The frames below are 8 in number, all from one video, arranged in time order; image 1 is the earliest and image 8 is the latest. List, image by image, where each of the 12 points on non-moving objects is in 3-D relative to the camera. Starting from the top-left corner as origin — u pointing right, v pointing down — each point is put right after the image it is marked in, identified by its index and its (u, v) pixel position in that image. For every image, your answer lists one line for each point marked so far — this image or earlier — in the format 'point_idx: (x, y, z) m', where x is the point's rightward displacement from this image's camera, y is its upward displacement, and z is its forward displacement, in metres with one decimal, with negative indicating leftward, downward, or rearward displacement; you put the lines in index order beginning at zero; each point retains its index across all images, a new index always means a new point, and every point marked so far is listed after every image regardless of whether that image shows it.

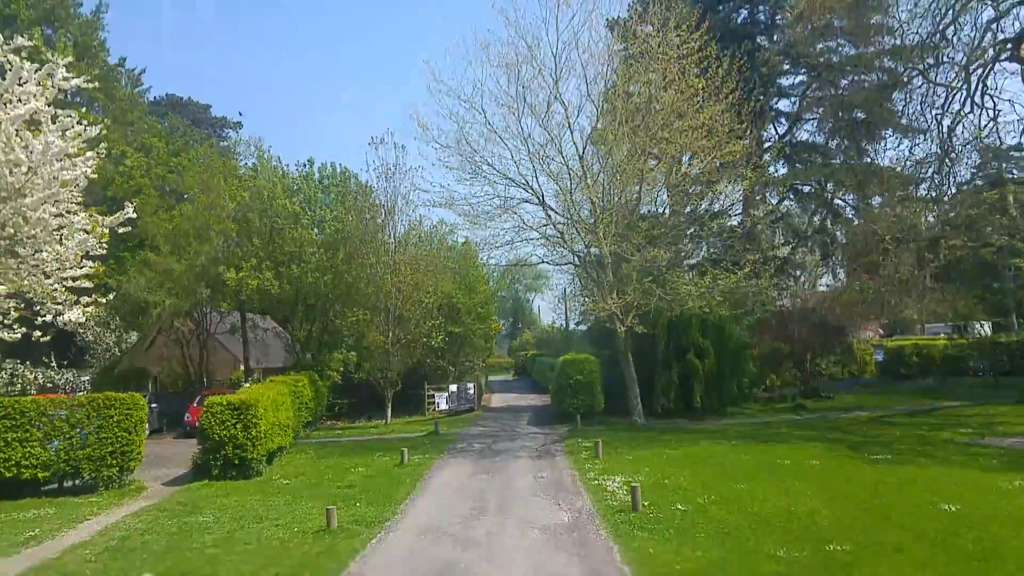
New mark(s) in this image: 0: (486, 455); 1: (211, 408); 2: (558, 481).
0: (-0.6, -3.9, +18.4) m
1: (-5.7, -2.4, +15.0) m
2: (+0.9, -3.6, +14.7) m
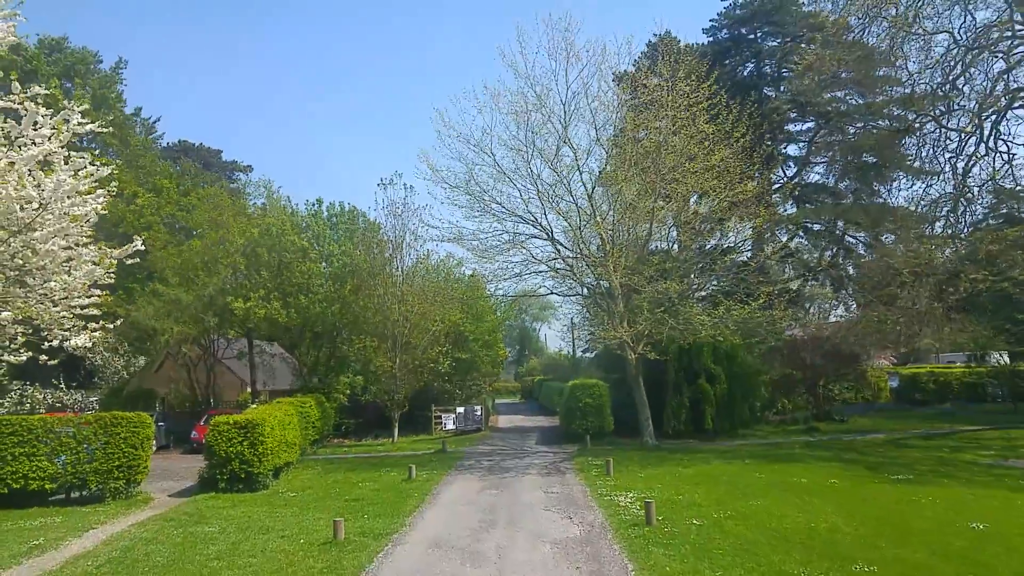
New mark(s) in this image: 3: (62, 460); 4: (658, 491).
0: (-0.4, -4.2, +18.2) m
1: (-5.5, -2.6, +14.9) m
2: (+1.0, -3.8, +14.5) m
3: (-7.7, -3.0, +13.8) m
4: (+2.6, -3.7, +14.1) m
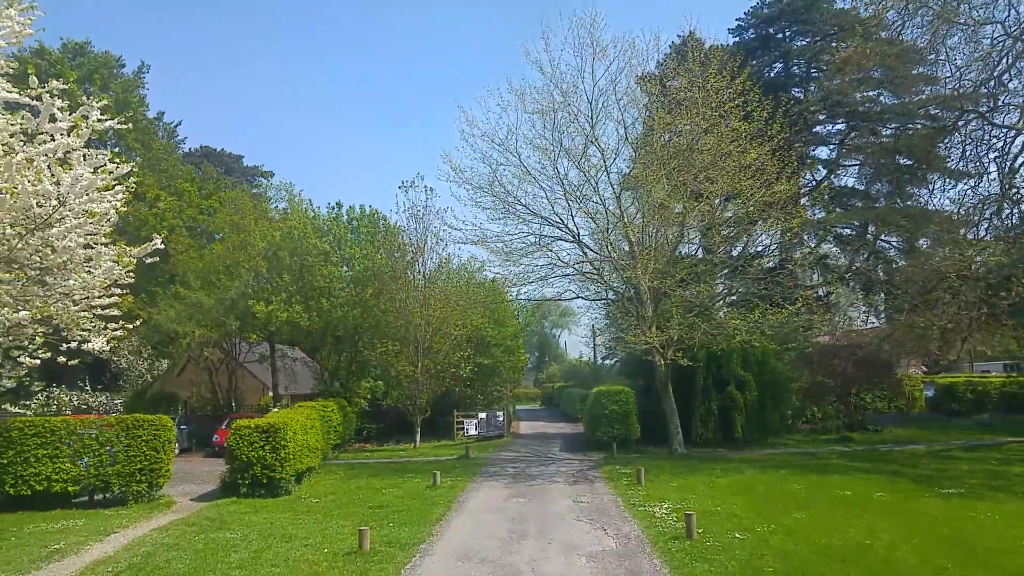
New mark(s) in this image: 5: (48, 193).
0: (+0.2, -4.3, +17.8) m
1: (-5.0, -2.6, +14.5) m
2: (+1.6, -3.8, +13.9) m
3: (-7.3, -2.9, +13.5) m
4: (+3.1, -3.7, +13.6) m
5: (-5.6, +1.1, +9.6) m
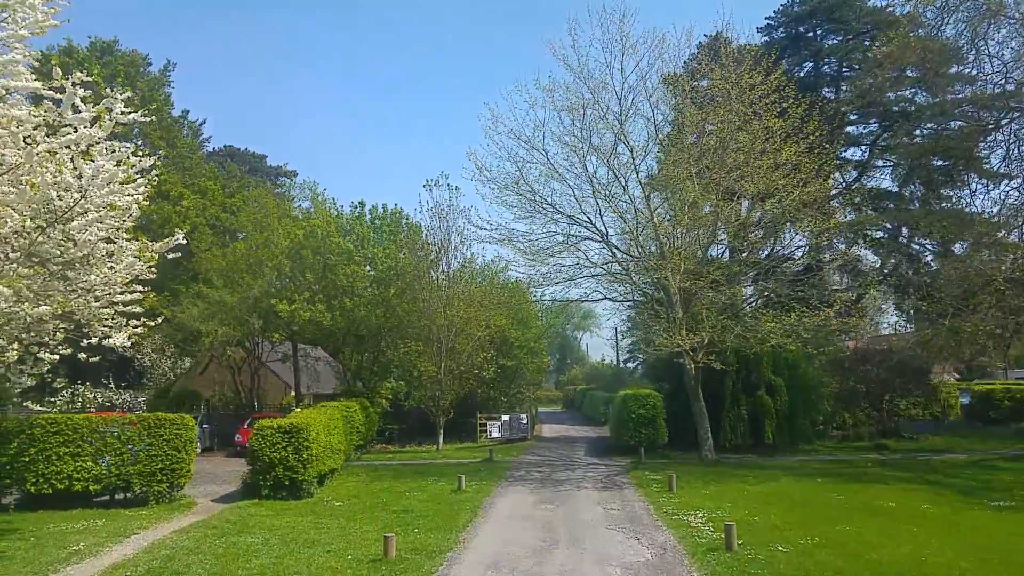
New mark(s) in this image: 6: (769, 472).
0: (+0.8, -4.3, +17.3) m
1: (-4.5, -2.6, +14.2) m
2: (+2.0, -3.8, +13.5) m
3: (-6.8, -2.9, +13.2) m
4: (+3.6, -3.7, +13.1) m
5: (-5.2, +1.2, +9.4) m
6: (+6.4, -4.6, +19.8) m
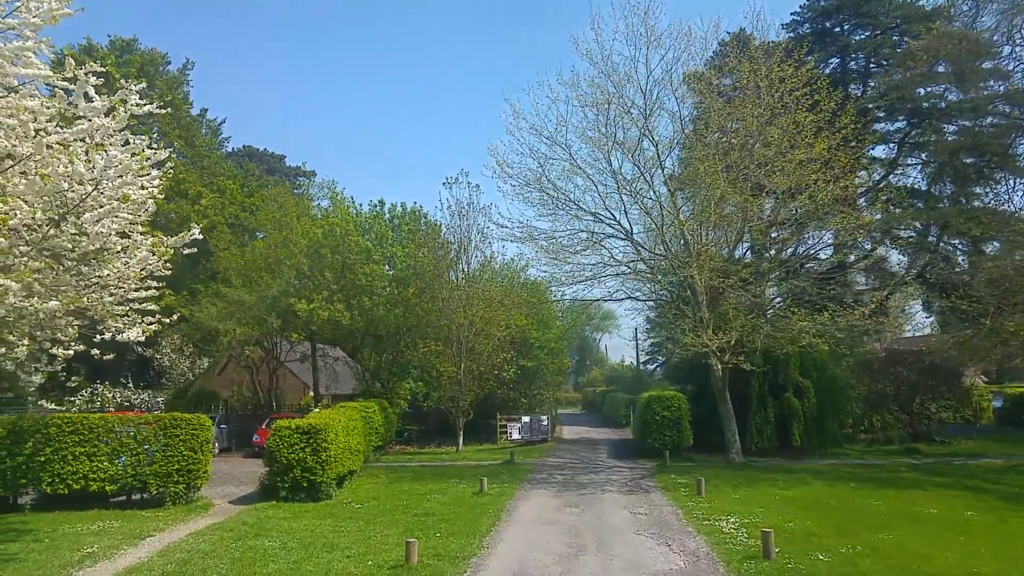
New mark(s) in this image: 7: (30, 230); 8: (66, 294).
0: (+1.3, -4.2, +16.9) m
1: (-4.1, -2.5, +13.9) m
2: (+2.4, -3.8, +13.0) m
3: (-6.4, -2.8, +12.9) m
4: (+4.0, -3.7, +12.6) m
5: (-4.9, +1.3, +9.1) m
6: (+7.0, -4.5, +19.2) m
7: (-5.4, +0.7, +8.9) m
8: (-5.4, -0.1, +9.6) m
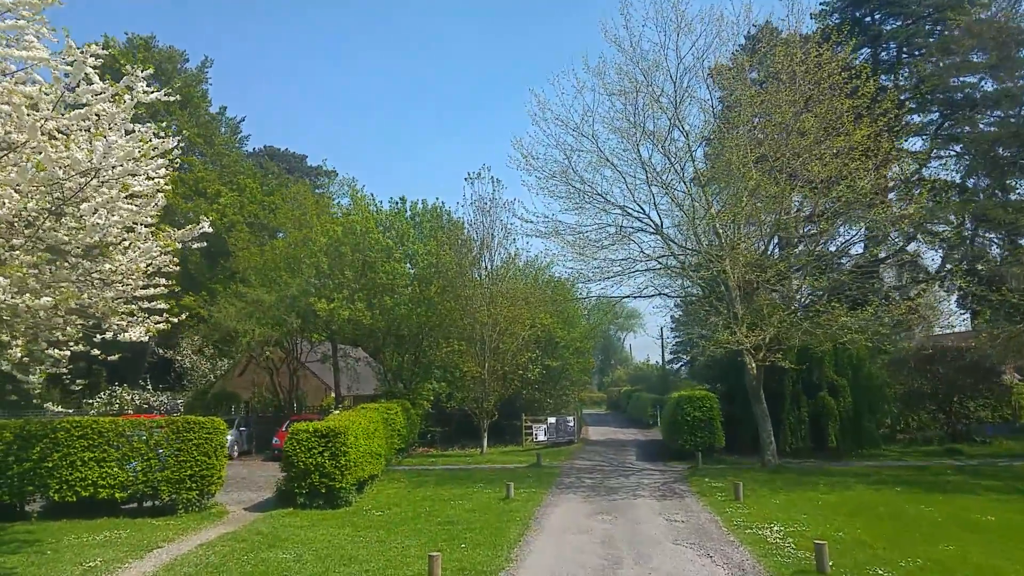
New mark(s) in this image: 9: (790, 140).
0: (+1.8, -4.1, +16.1) m
1: (-3.6, -2.5, +13.3) m
2: (+2.9, -3.7, +12.2) m
3: (-5.9, -2.8, +12.4) m
4: (+4.4, -3.5, +11.7) m
5: (-4.6, +1.3, +8.5) m
6: (+7.6, -4.4, +18.3) m
7: (-5.1, +0.7, +8.4) m
8: (-5.0, 0.0, +9.0) m
9: (+6.9, +3.7, +19.7) m
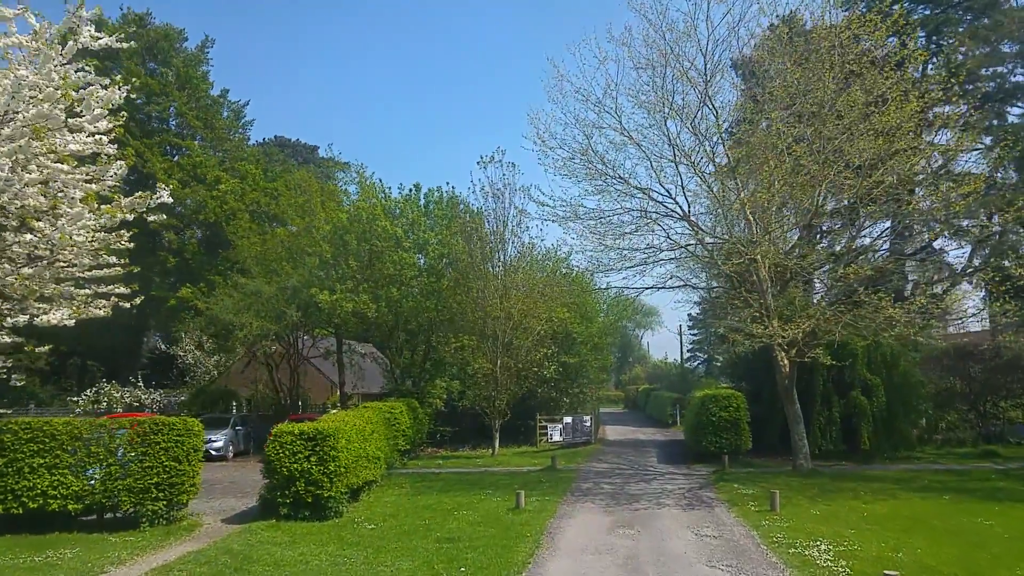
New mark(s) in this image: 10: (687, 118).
0: (+2.0, -3.9, +14.6) m
1: (-3.5, -2.2, +11.9) m
2: (+3.0, -3.4, +10.7) m
3: (-5.8, -2.6, +11.0) m
4: (+4.5, -3.3, +10.2) m
5: (-4.6, +1.5, +7.1) m
6: (+7.8, -4.1, +16.7) m
7: (-5.1, +0.9, +7.0) m
8: (-5.0, +0.2, +7.6) m
9: (+7.2, +3.9, +18.0) m
10: (+3.9, +3.9, +18.2) m
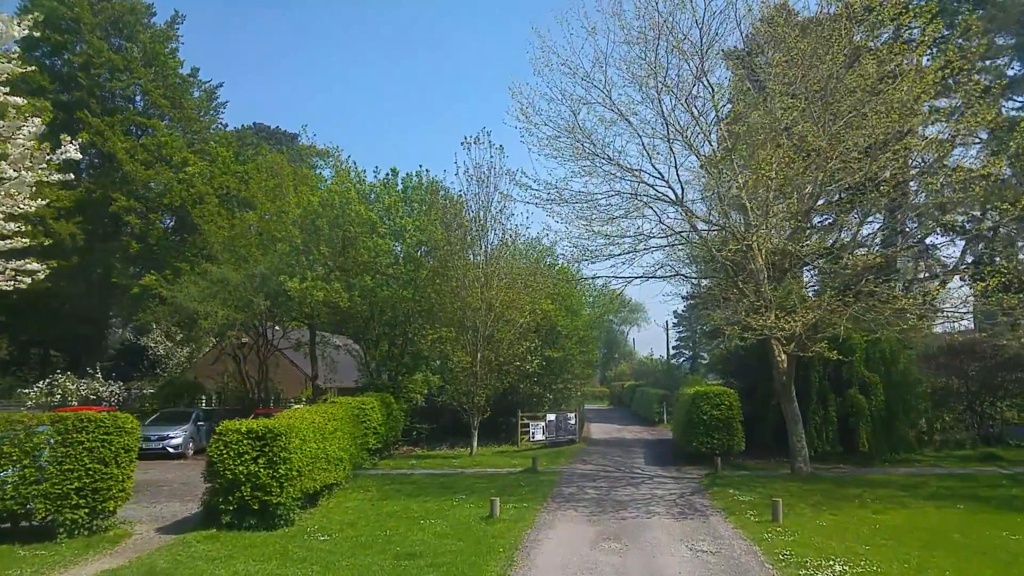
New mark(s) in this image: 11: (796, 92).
0: (+1.6, -3.7, +13.4) m
1: (-3.8, -2.0, +10.6) m
2: (+2.7, -3.2, +9.4) m
3: (-6.2, -2.3, +9.7) m
4: (+4.2, -3.2, +9.0) m
5: (-4.8, +1.8, +5.7) m
6: (+7.4, -4.0, +15.5) m
7: (-5.3, +1.2, +5.6) m
8: (-5.2, +0.4, +6.2) m
9: (+6.8, +4.1, +16.8) m
10: (+3.5, +4.1, +17.0) m
11: (+6.0, +4.1, +16.9) m
